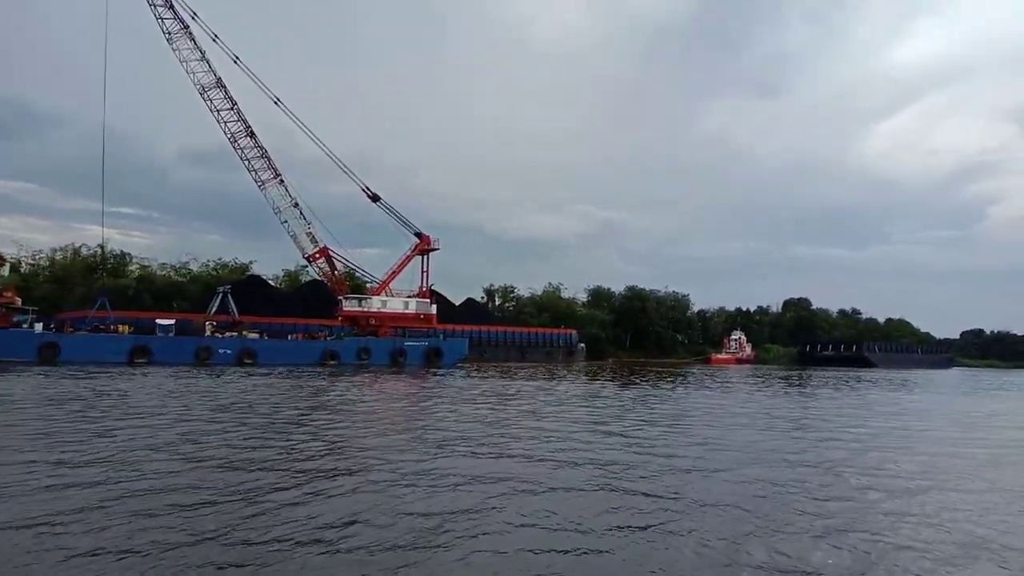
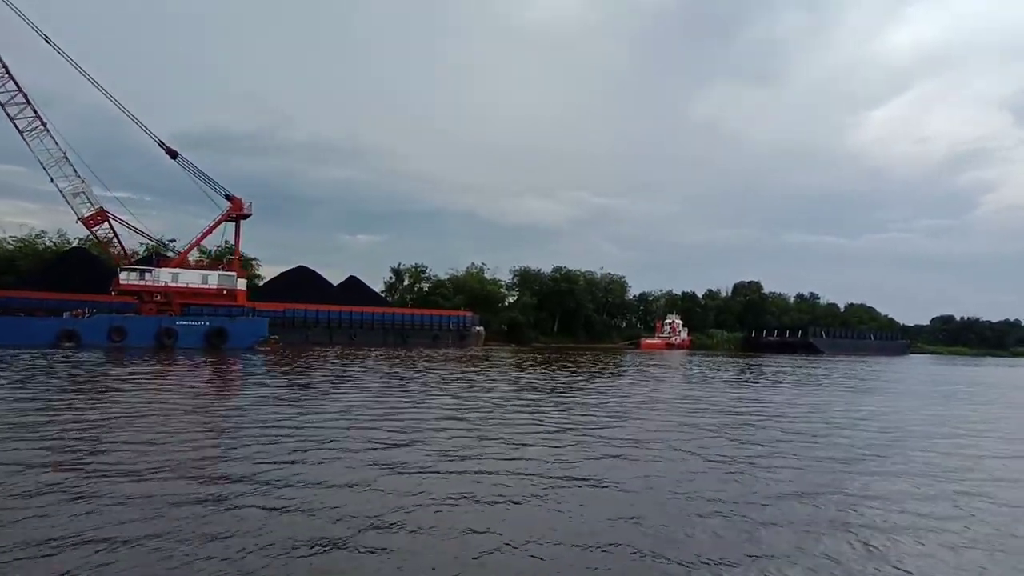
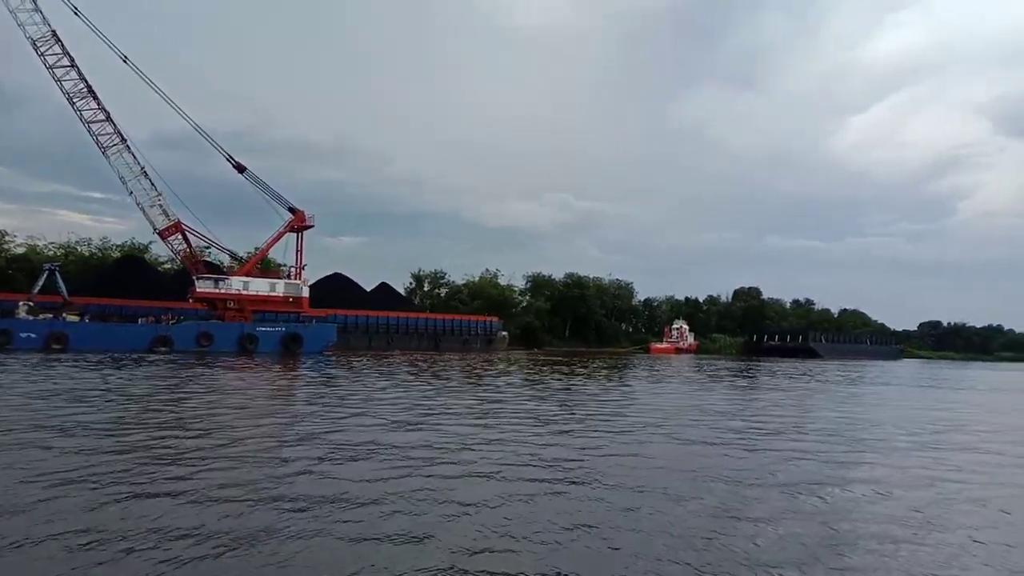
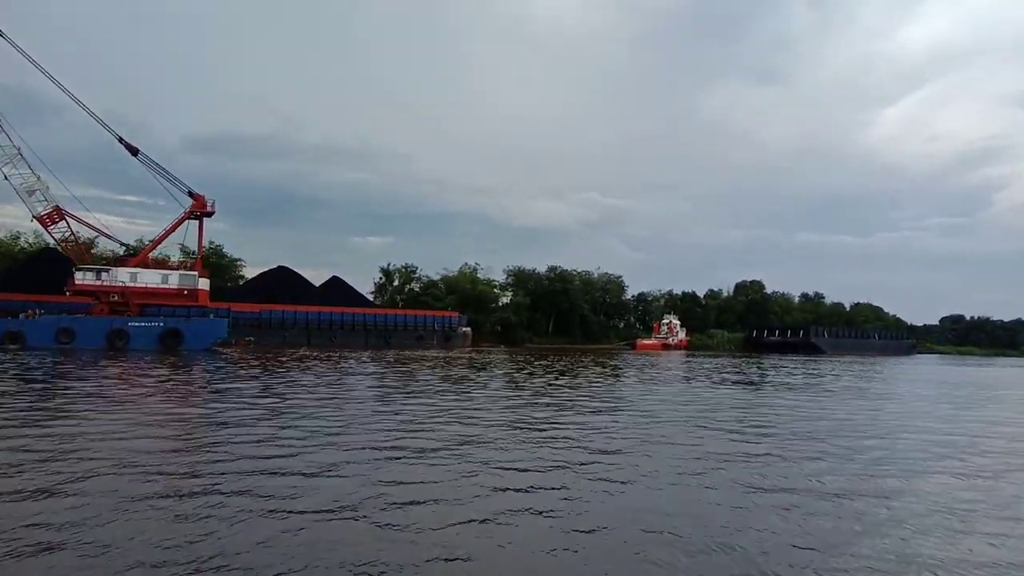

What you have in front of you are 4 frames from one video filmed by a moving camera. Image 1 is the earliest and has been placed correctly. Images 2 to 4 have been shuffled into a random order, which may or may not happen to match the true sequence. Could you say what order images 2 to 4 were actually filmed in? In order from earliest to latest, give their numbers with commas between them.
3, 2, 4
